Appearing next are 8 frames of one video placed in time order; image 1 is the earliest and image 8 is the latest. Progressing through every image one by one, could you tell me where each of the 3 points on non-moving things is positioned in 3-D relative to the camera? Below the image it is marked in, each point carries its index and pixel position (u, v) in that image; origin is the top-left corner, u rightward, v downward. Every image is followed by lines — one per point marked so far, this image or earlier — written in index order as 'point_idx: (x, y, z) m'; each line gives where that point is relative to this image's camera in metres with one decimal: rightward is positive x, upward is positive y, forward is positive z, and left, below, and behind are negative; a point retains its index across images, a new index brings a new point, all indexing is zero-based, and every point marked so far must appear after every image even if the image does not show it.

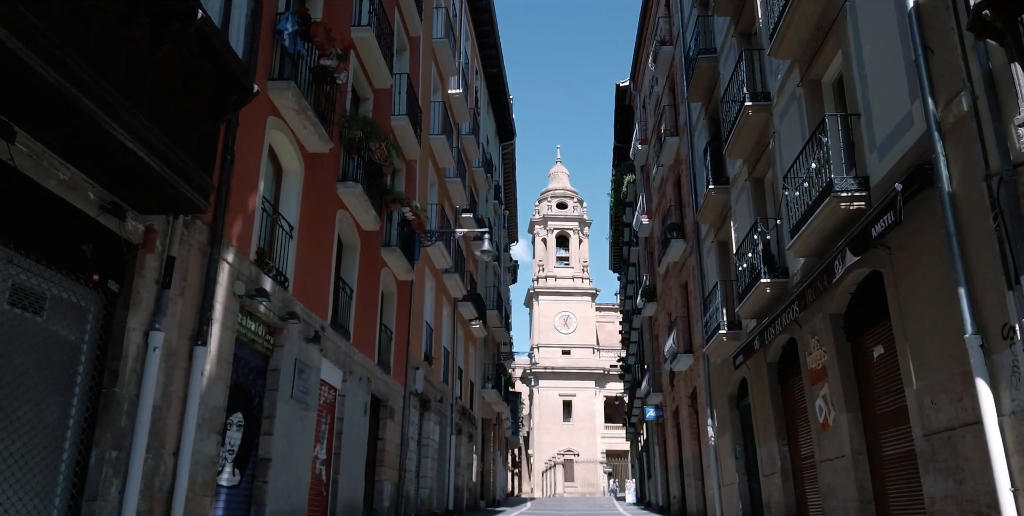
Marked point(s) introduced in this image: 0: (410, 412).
0: (-2.4, -3.6, +17.9) m
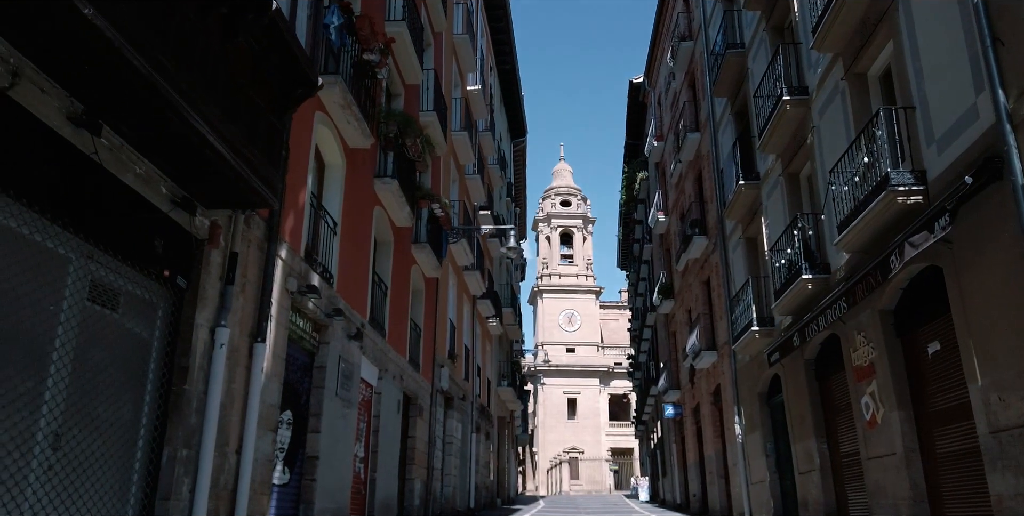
0: (-1.8, -3.6, +17.8) m
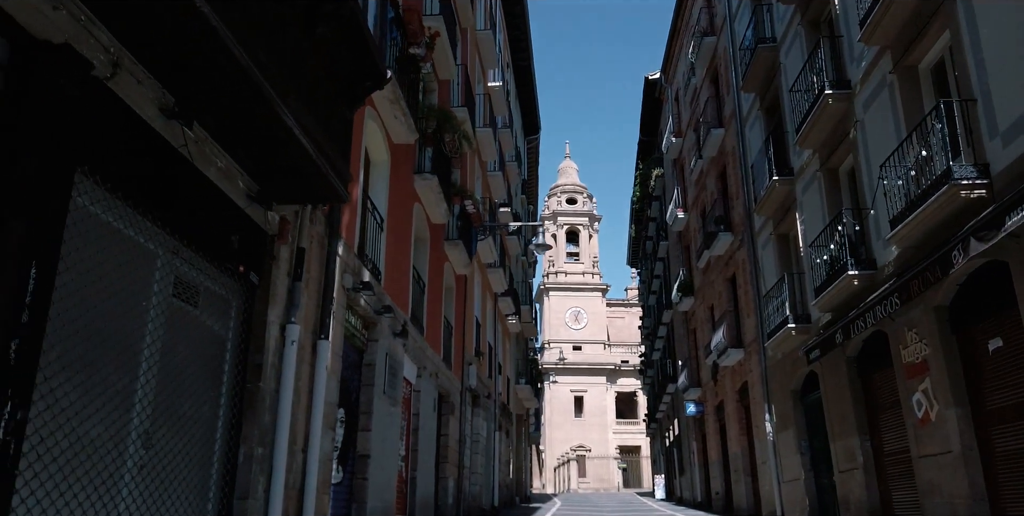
0: (-1.1, -3.5, +17.7) m
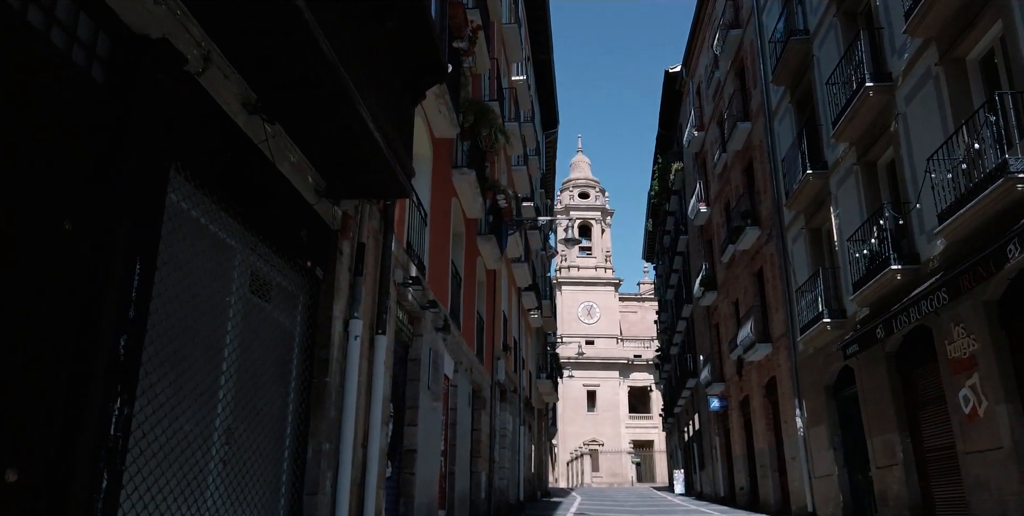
0: (-0.4, -3.4, +17.7) m
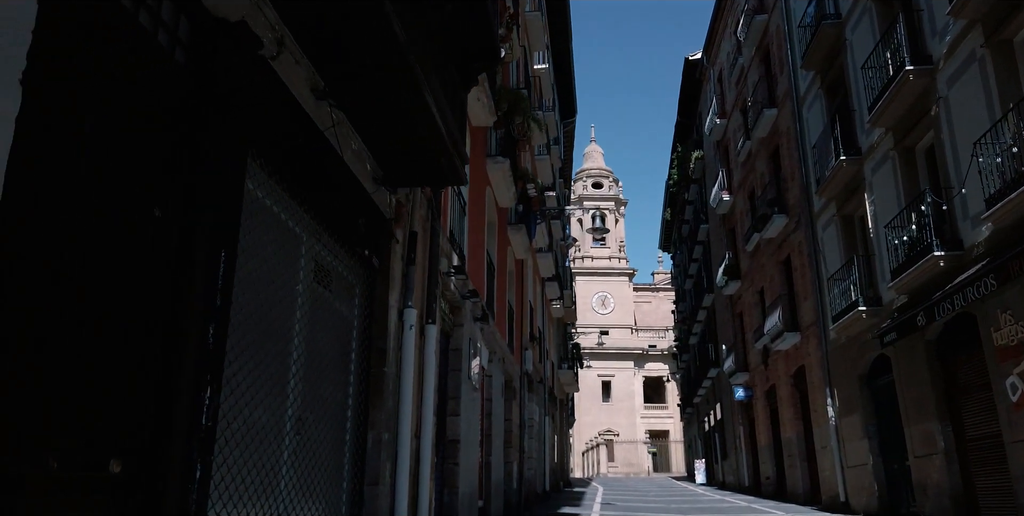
0: (+0.2, -3.1, +17.7) m
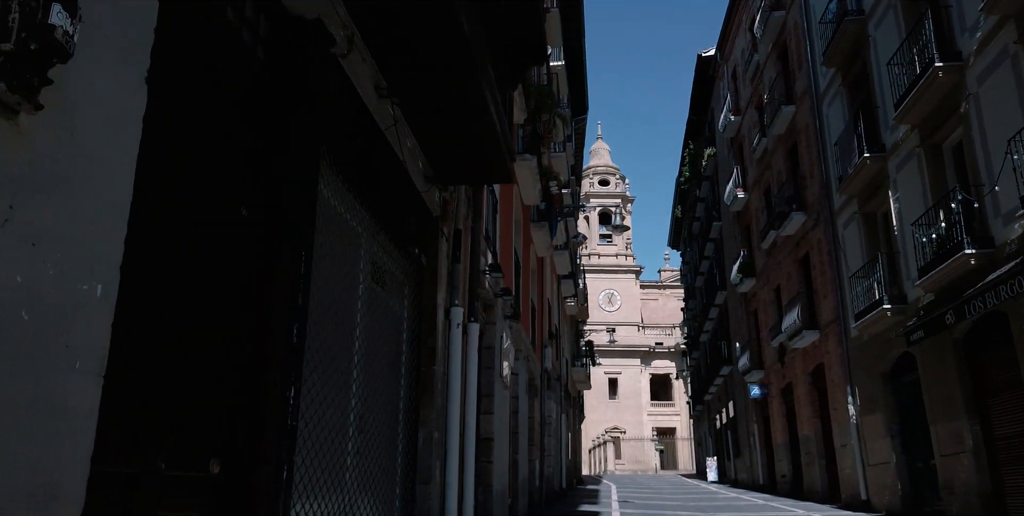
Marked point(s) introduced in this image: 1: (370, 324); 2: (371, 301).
0: (+0.7, -3.1, +17.7) m
1: (-0.9, -0.4, +4.8) m
2: (-0.9, -0.3, +4.8) m
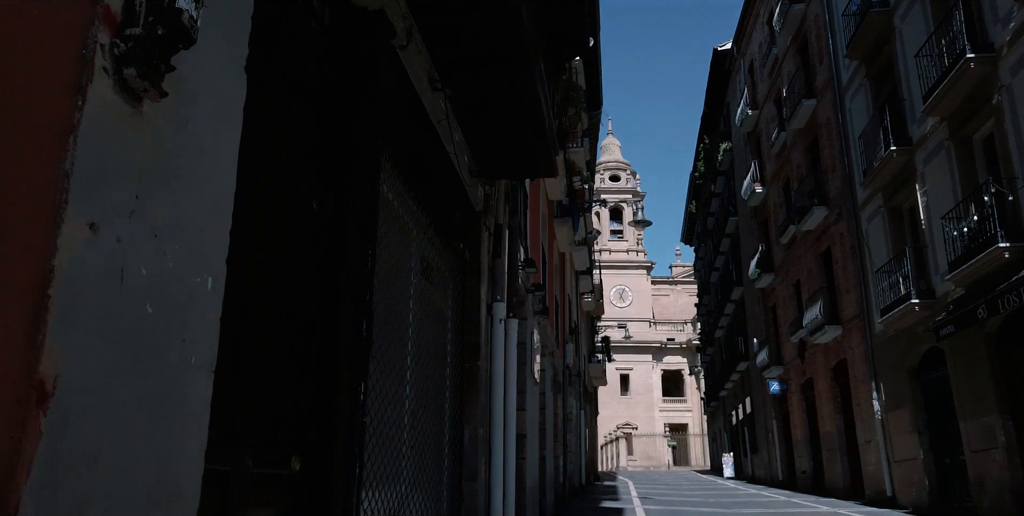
0: (+1.2, -3.0, +17.6) m
1: (-0.6, -0.4, +4.7) m
2: (-0.6, -0.2, +4.8) m
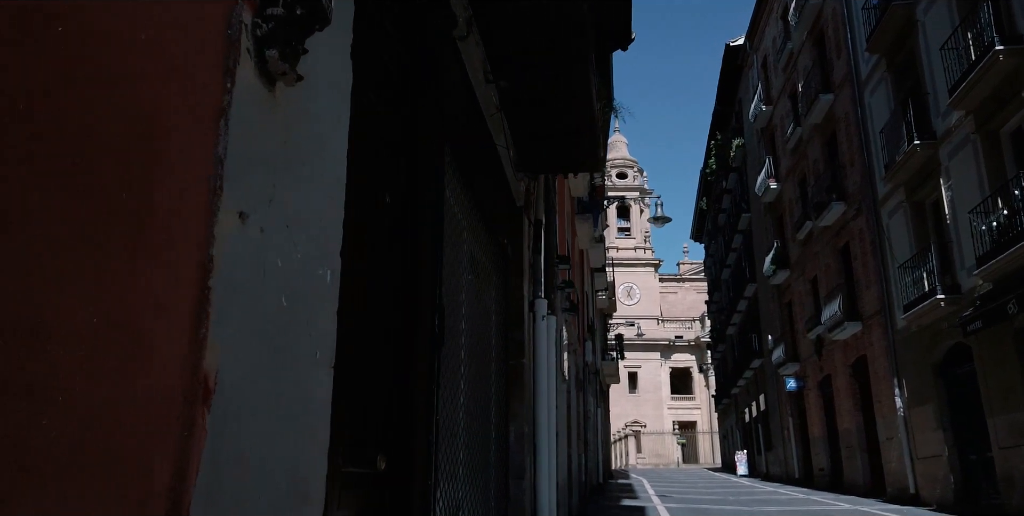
0: (+1.7, -2.9, +17.5) m
1: (-0.3, -0.4, +4.7) m
2: (-0.3, -0.2, +4.7) m
